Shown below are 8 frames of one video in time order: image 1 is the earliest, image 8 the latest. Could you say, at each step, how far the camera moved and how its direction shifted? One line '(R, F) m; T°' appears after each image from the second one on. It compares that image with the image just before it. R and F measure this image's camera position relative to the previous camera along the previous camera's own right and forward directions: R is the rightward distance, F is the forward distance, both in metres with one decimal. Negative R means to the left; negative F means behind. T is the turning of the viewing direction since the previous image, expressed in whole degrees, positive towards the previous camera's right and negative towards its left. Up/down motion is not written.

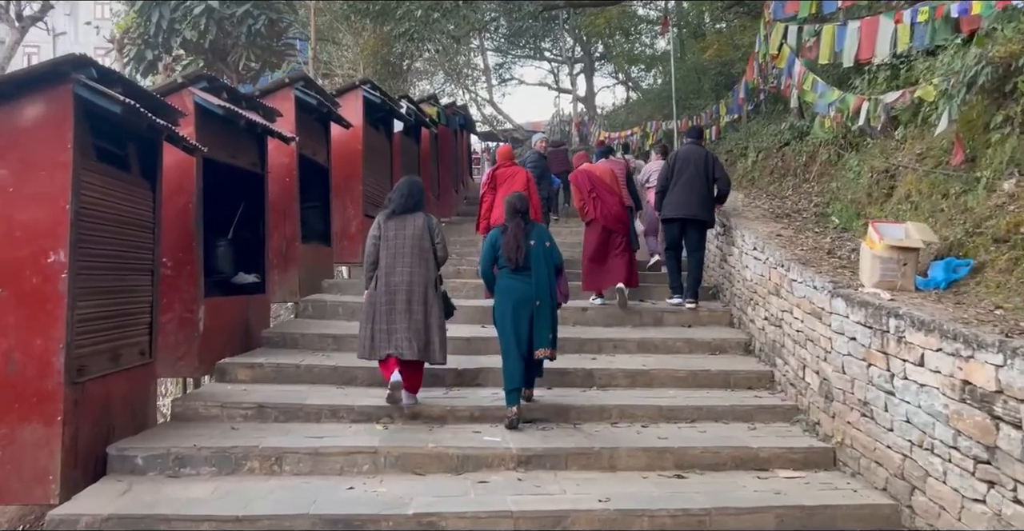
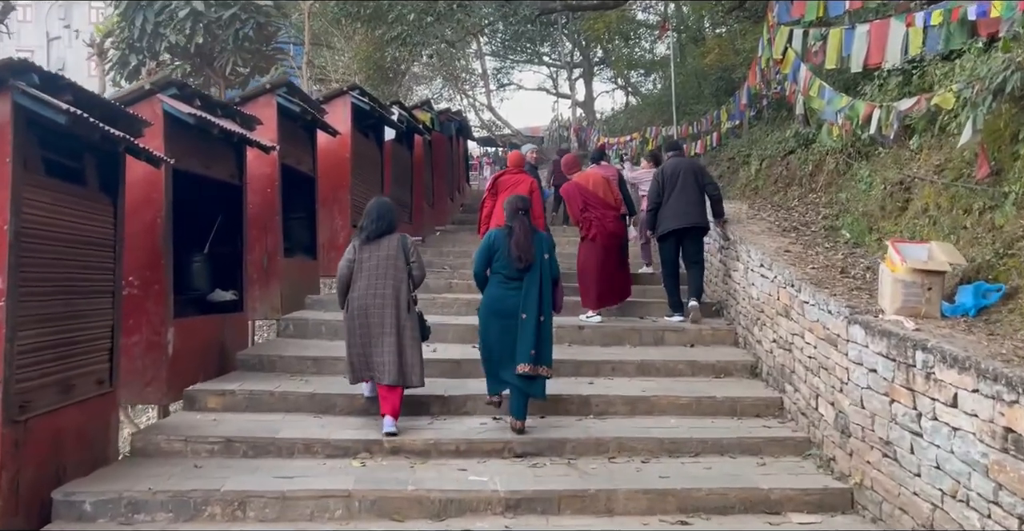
(+0.1, +0.4) m; 0°
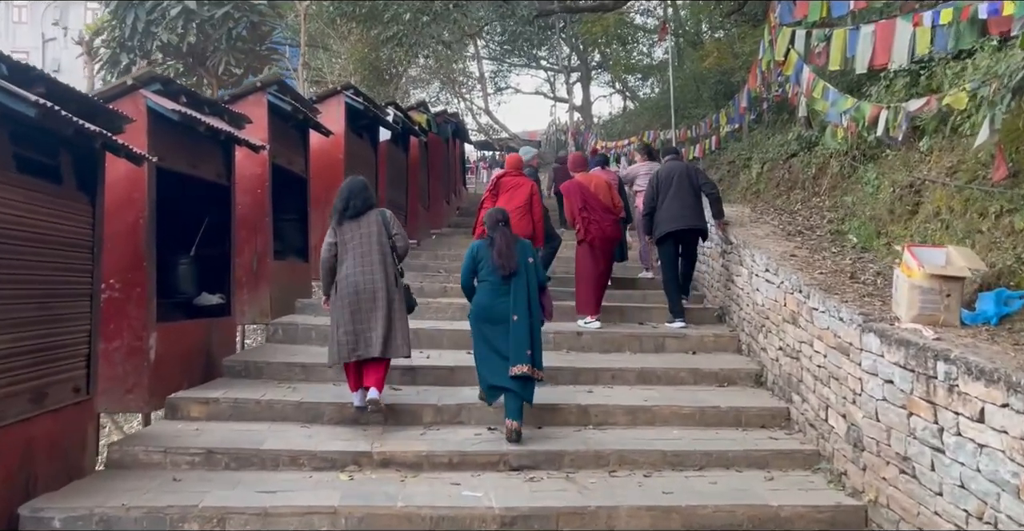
(0.0, +0.2) m; 0°
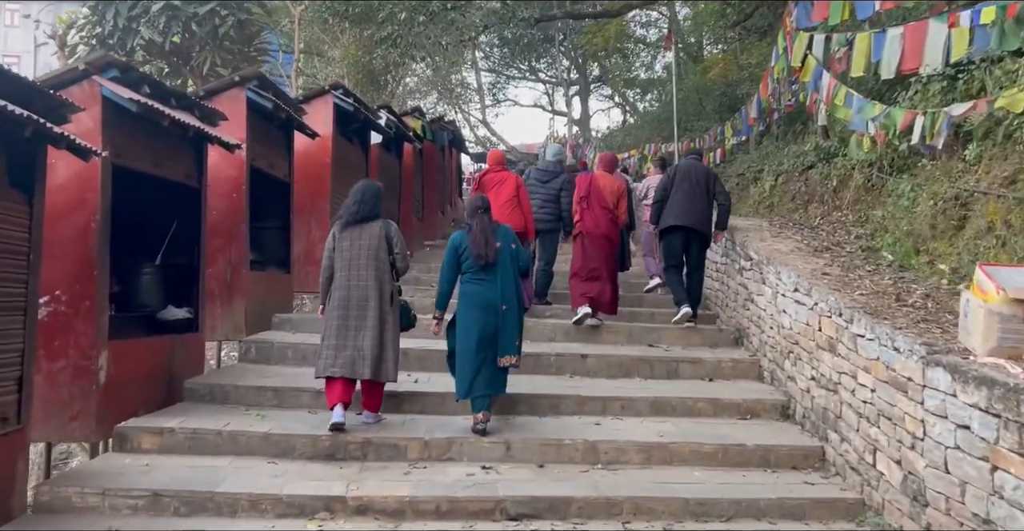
(0.0, +0.7) m; 0°
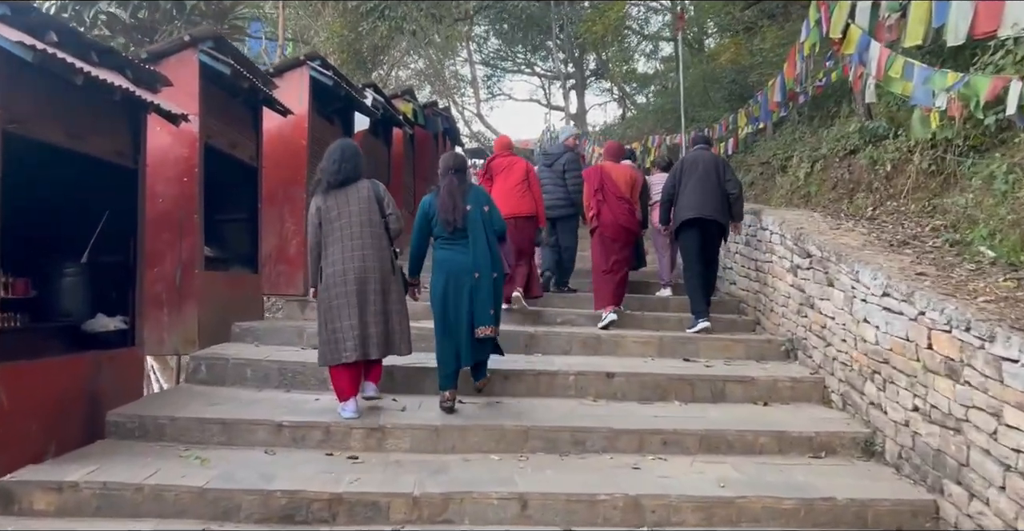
(-0.1, +1.3) m; 0°
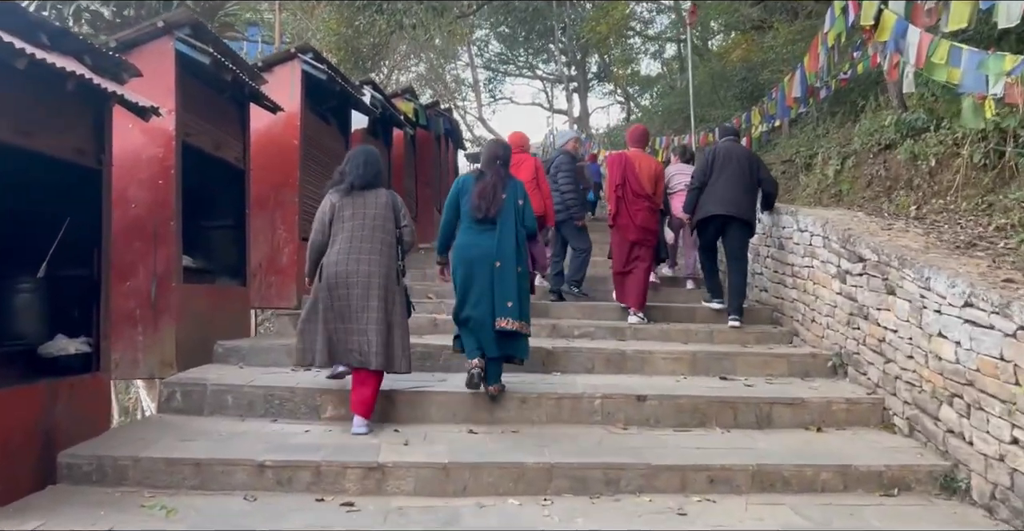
(-0.1, +0.7) m; 0°
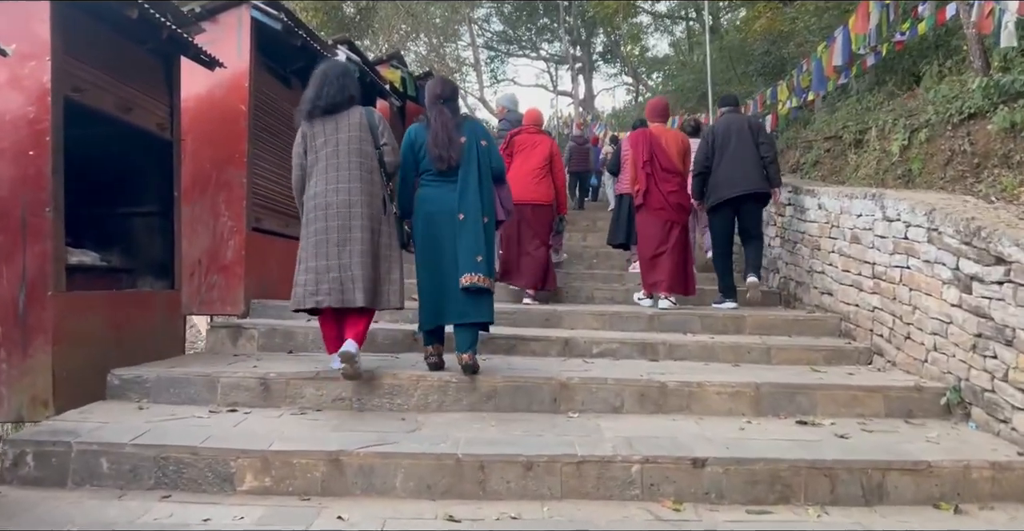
(0.0, +1.5) m; 0°
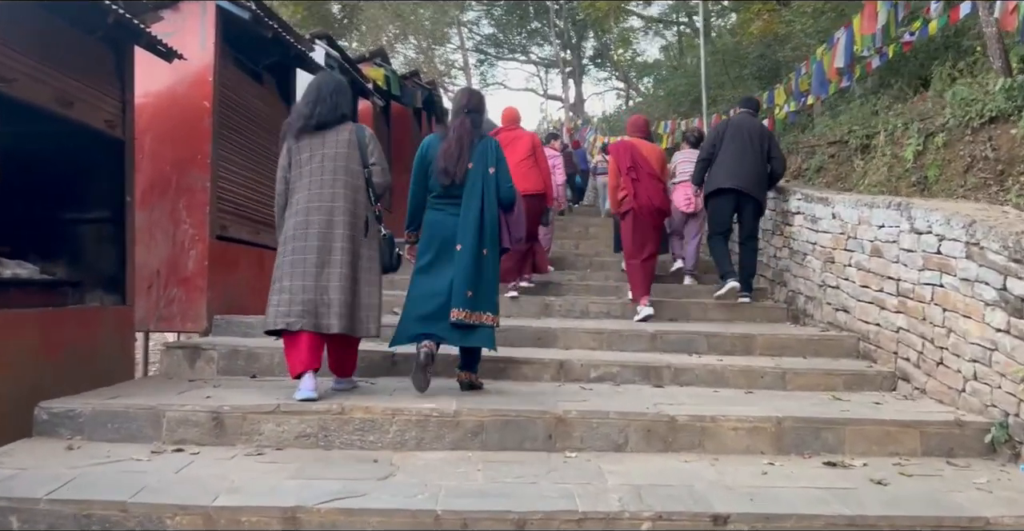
(0.0, +0.5) m; +1°
